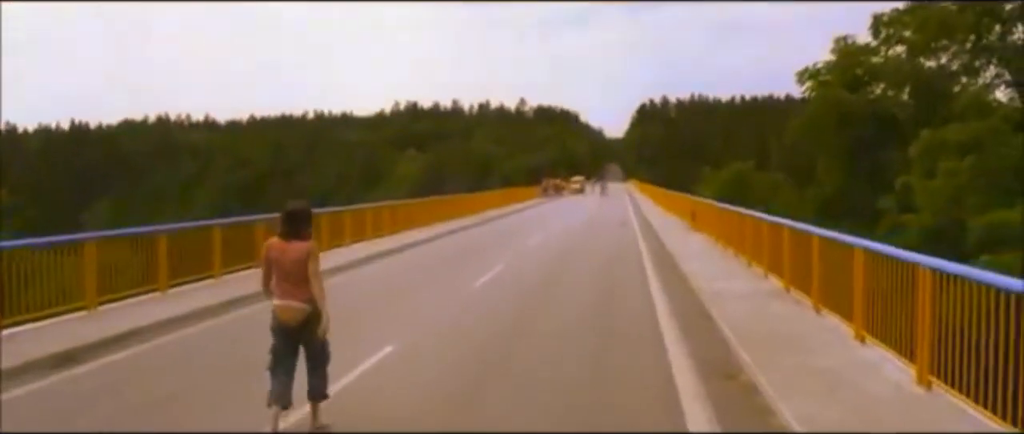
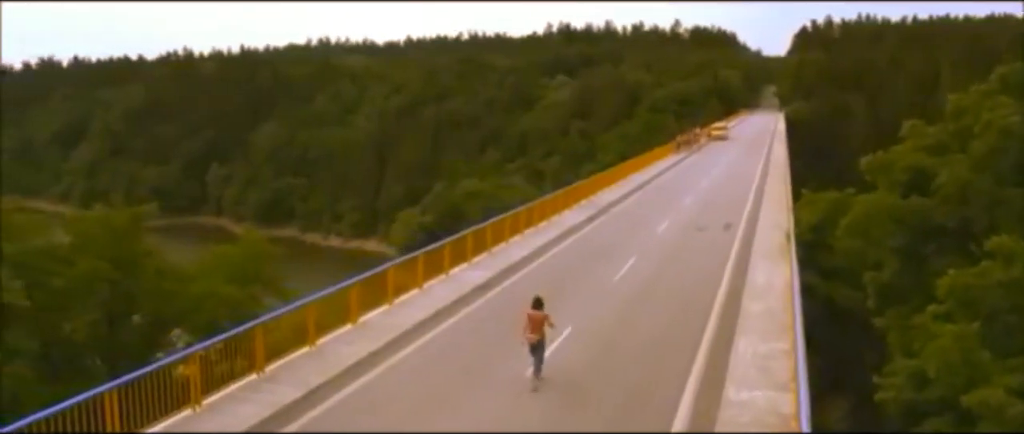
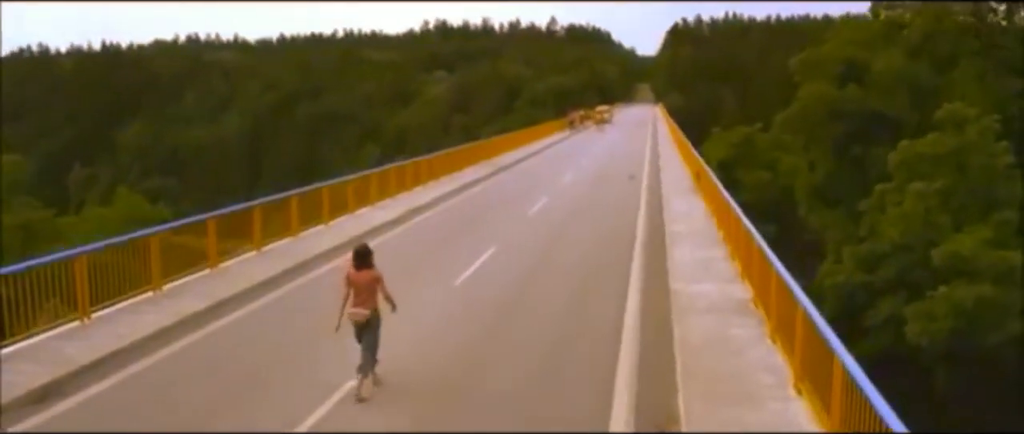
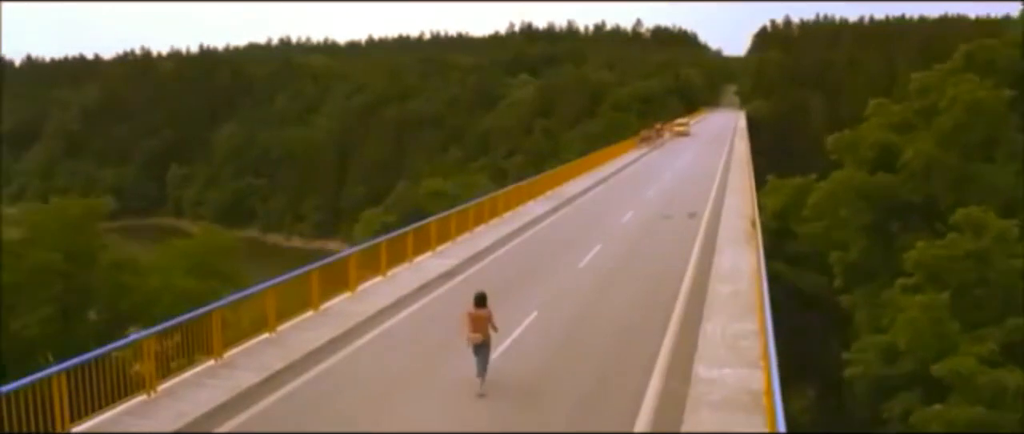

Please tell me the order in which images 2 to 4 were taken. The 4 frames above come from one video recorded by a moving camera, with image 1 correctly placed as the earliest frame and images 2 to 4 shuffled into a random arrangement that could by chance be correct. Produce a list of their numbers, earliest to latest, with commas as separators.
3, 4, 2
